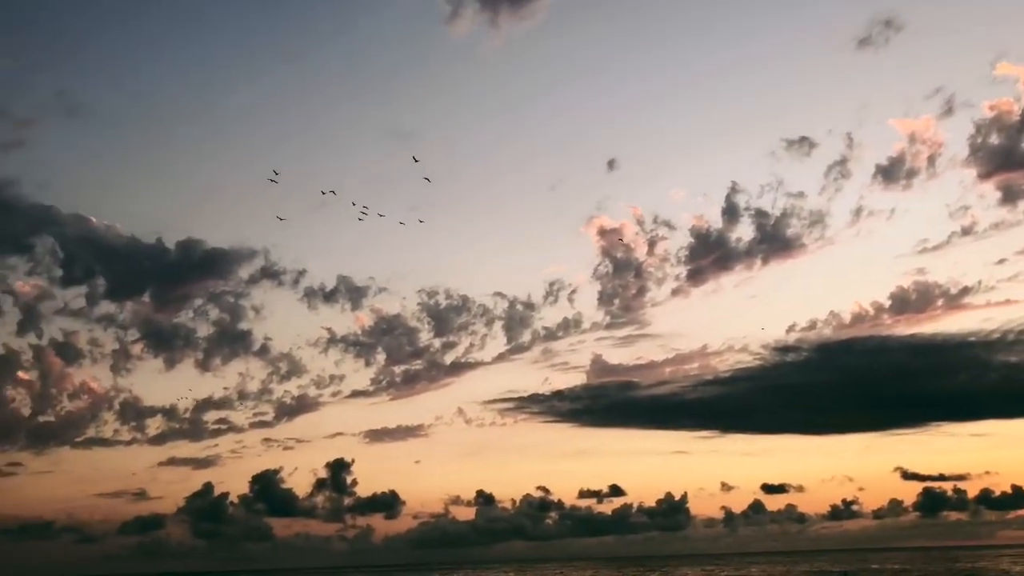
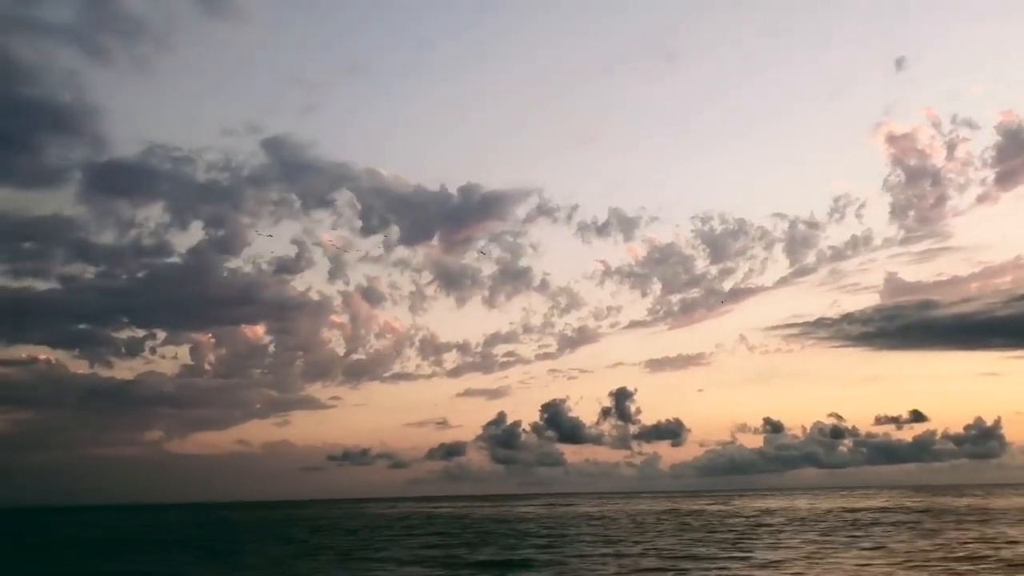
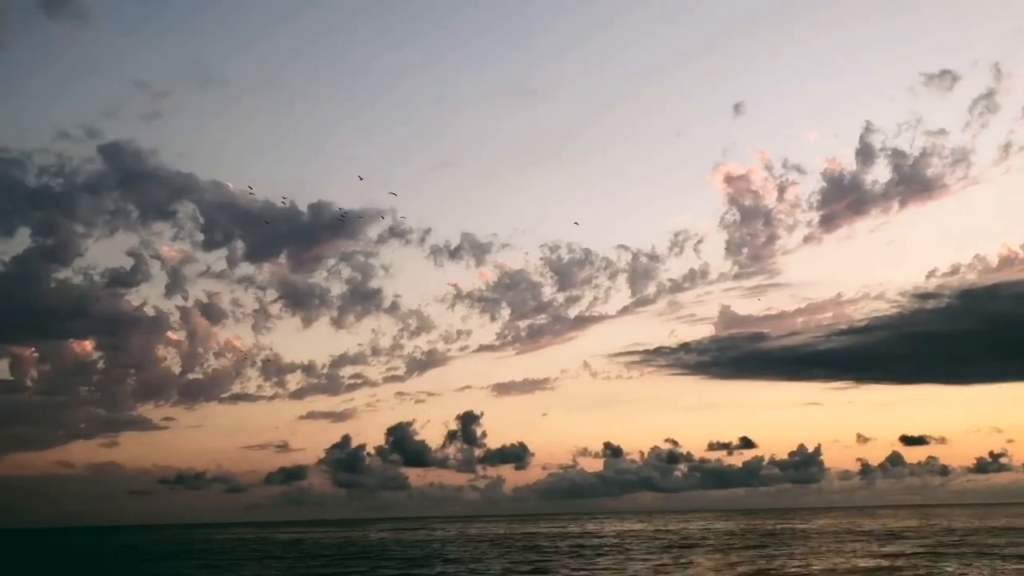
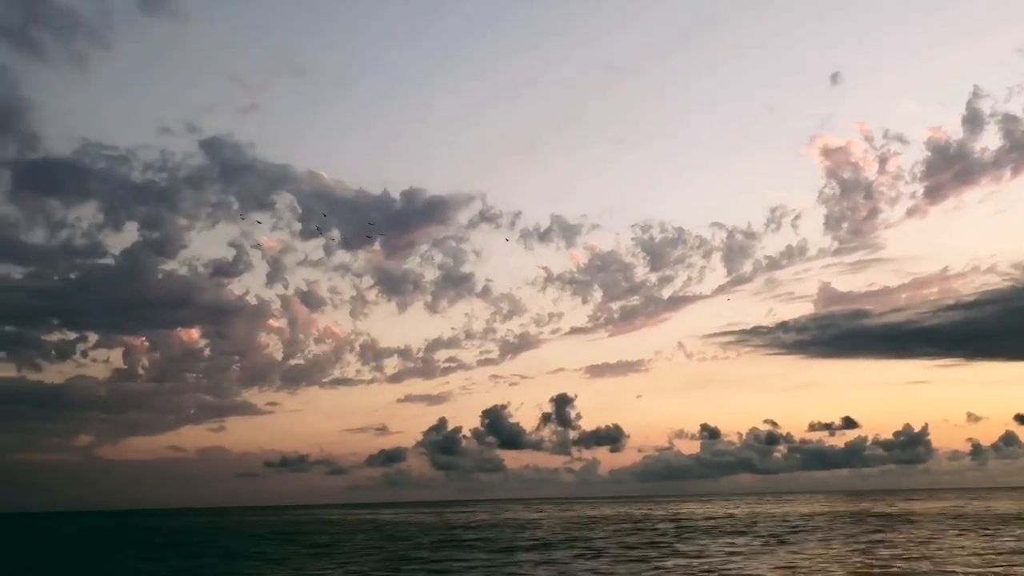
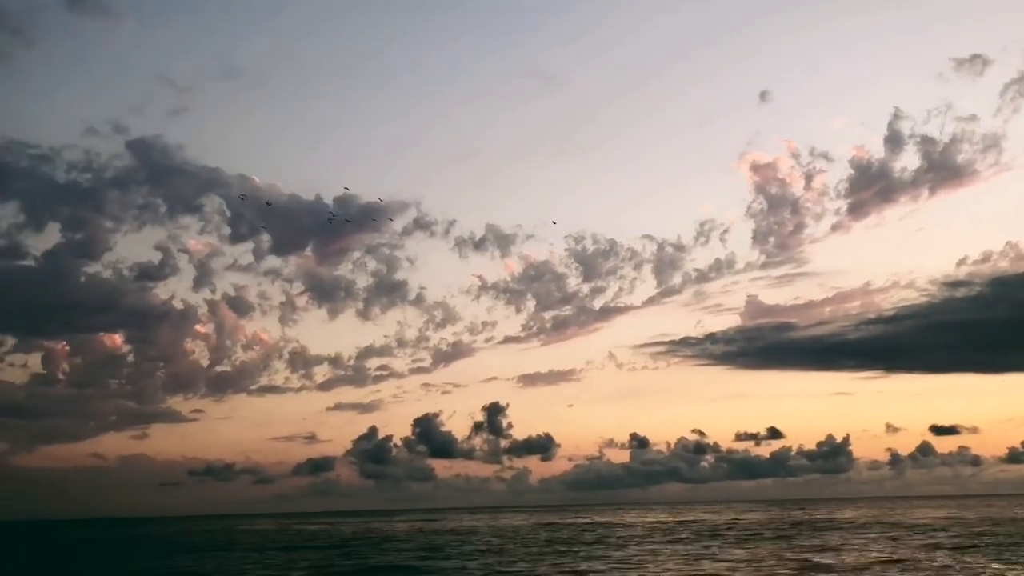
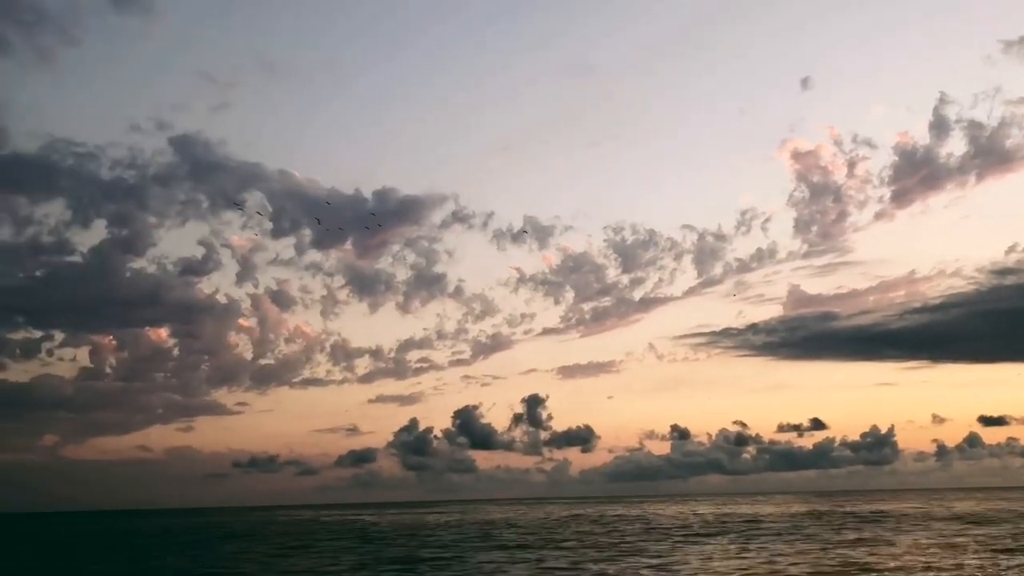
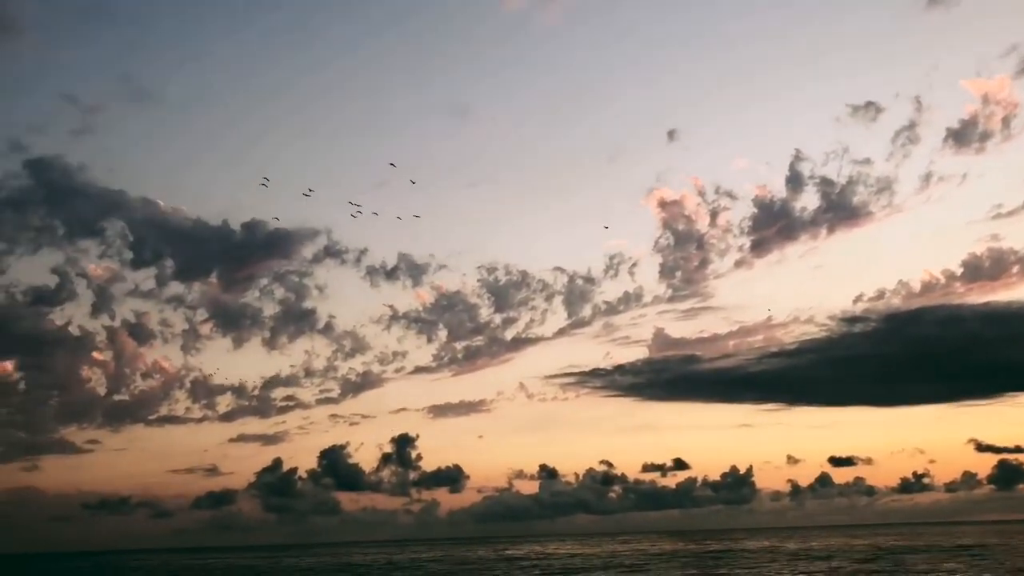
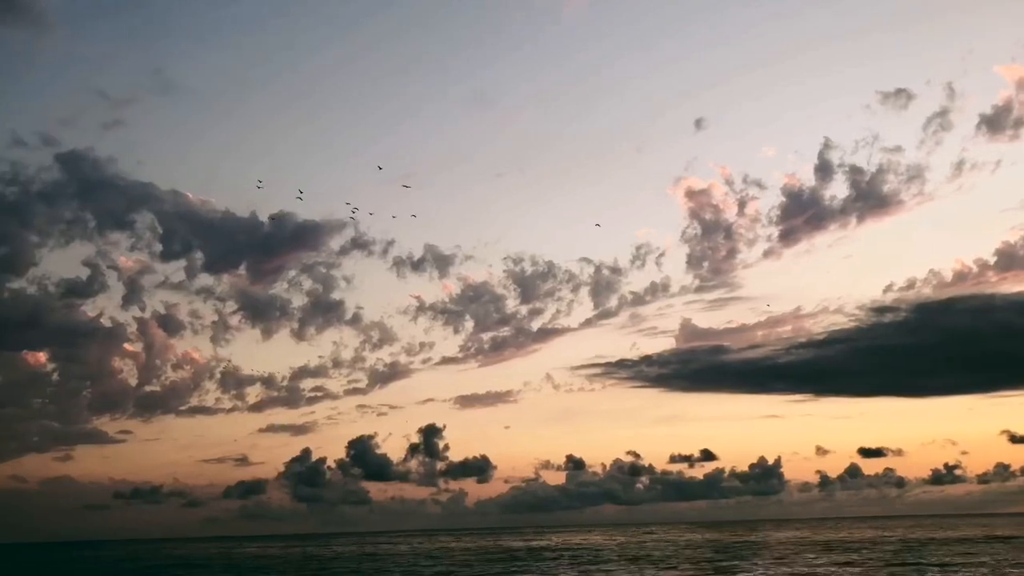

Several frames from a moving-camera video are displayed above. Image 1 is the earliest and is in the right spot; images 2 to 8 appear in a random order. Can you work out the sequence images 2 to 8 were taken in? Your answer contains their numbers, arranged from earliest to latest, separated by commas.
7, 8, 3, 5, 6, 4, 2
